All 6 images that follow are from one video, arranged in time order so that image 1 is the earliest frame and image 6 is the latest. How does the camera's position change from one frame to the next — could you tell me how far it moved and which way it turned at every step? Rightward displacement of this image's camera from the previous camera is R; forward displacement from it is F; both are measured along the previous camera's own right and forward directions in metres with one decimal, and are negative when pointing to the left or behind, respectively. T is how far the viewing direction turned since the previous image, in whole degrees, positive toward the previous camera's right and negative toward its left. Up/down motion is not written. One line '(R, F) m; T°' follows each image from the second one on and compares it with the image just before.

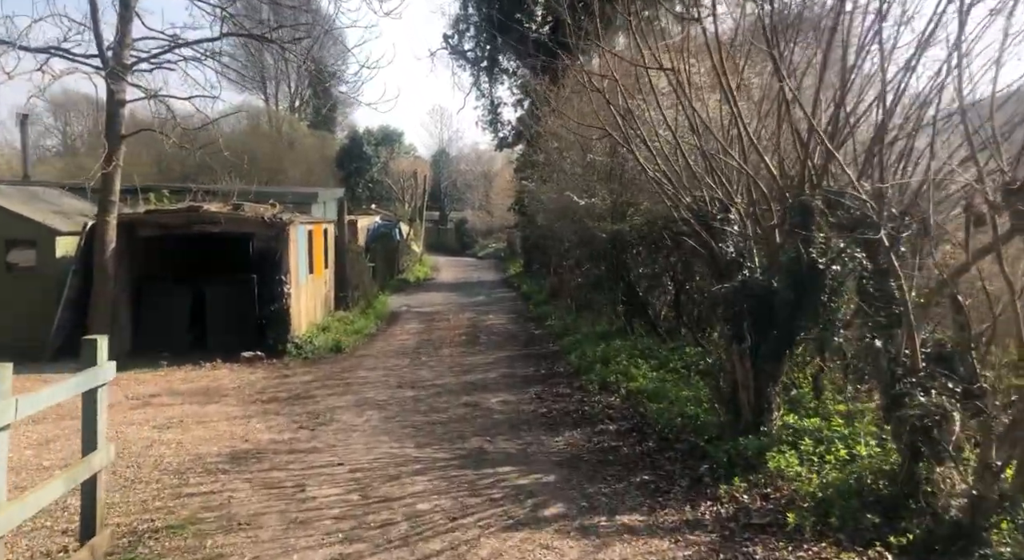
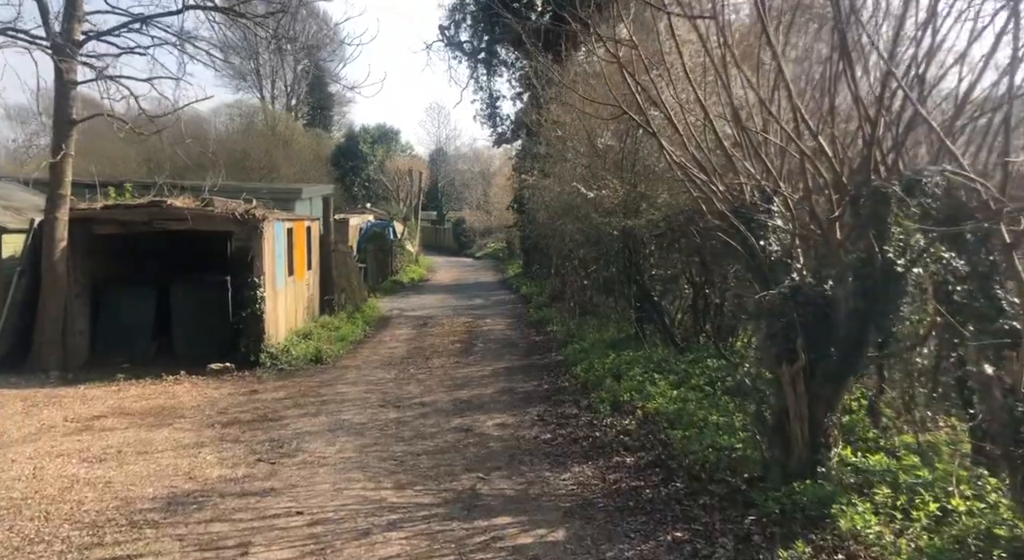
(0.0, +1.5) m; 0°
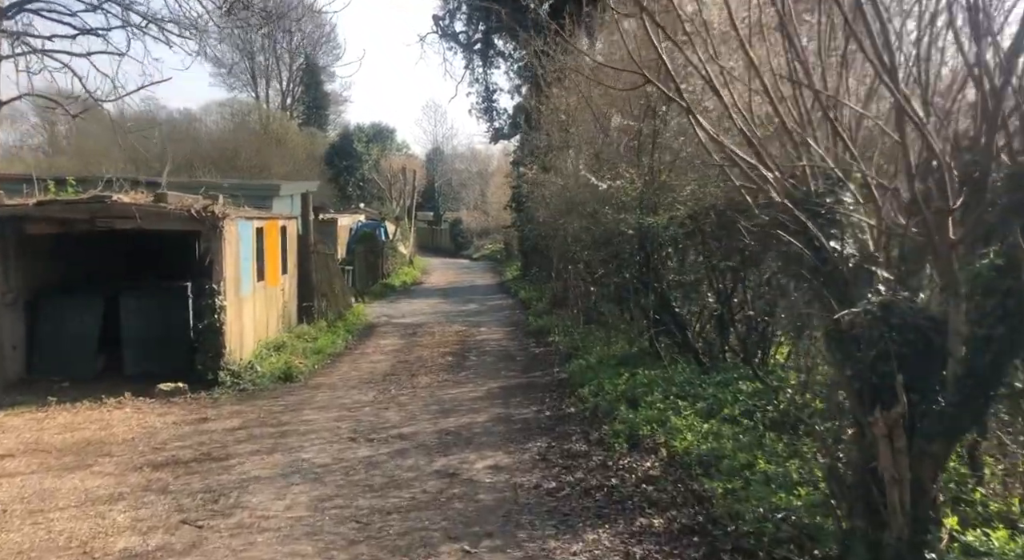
(0.0, +1.7) m; 0°
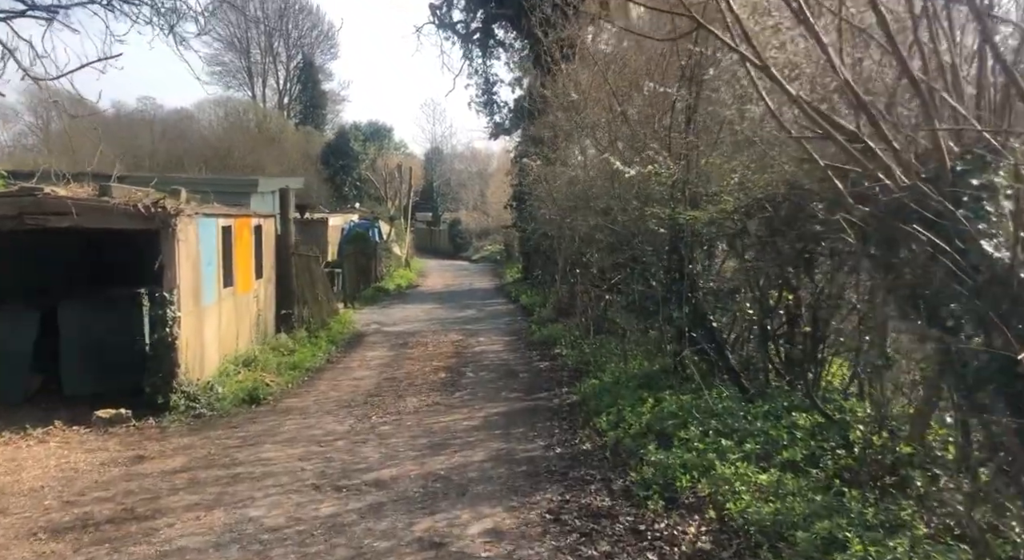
(0.0, +1.7) m; 0°
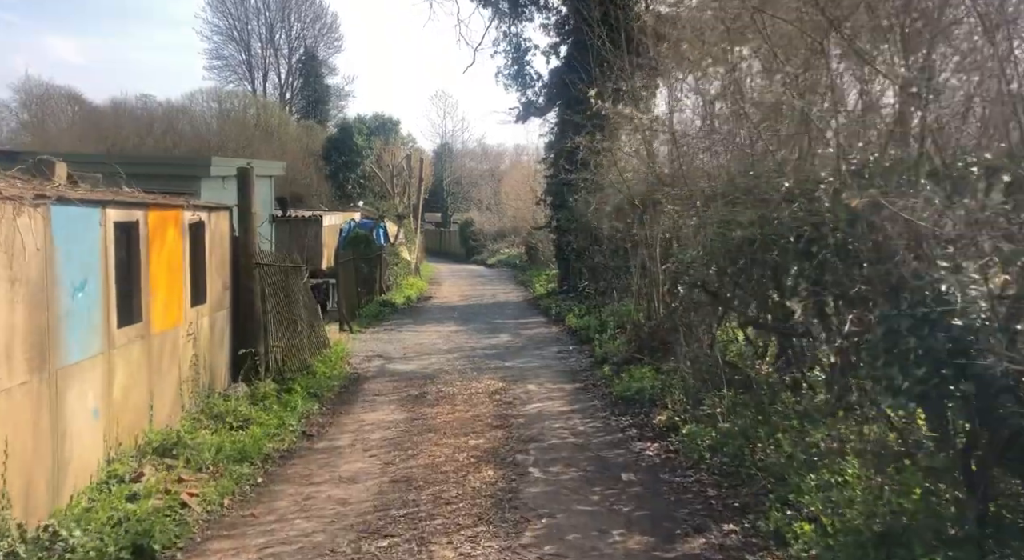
(-0.7, +5.2) m; 0°
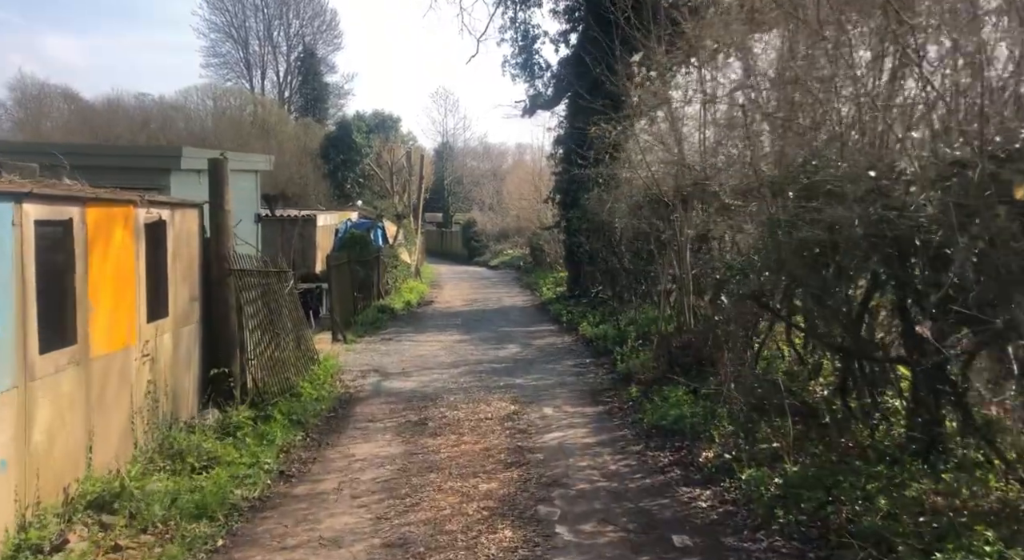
(-0.2, +1.5) m; 0°
